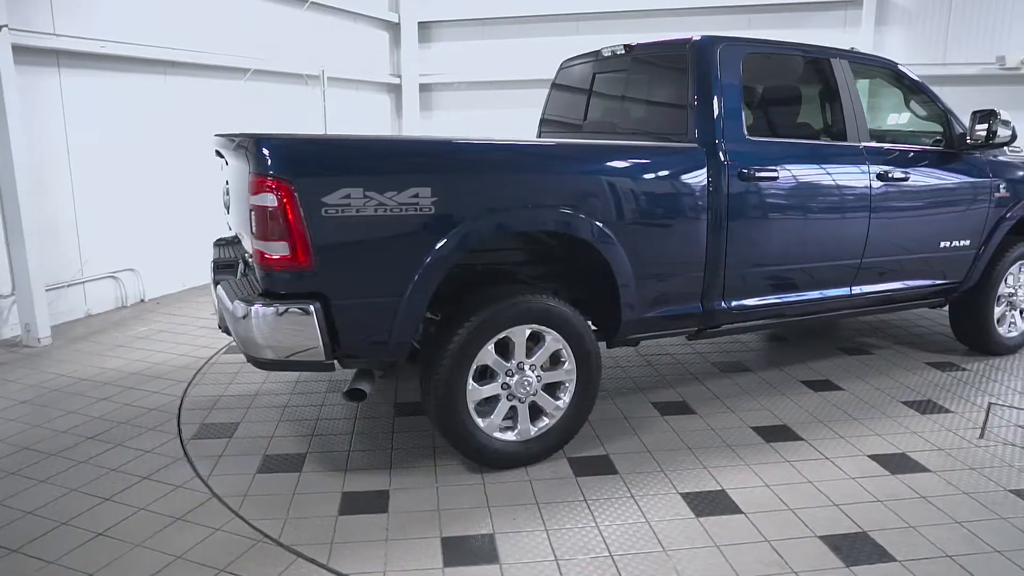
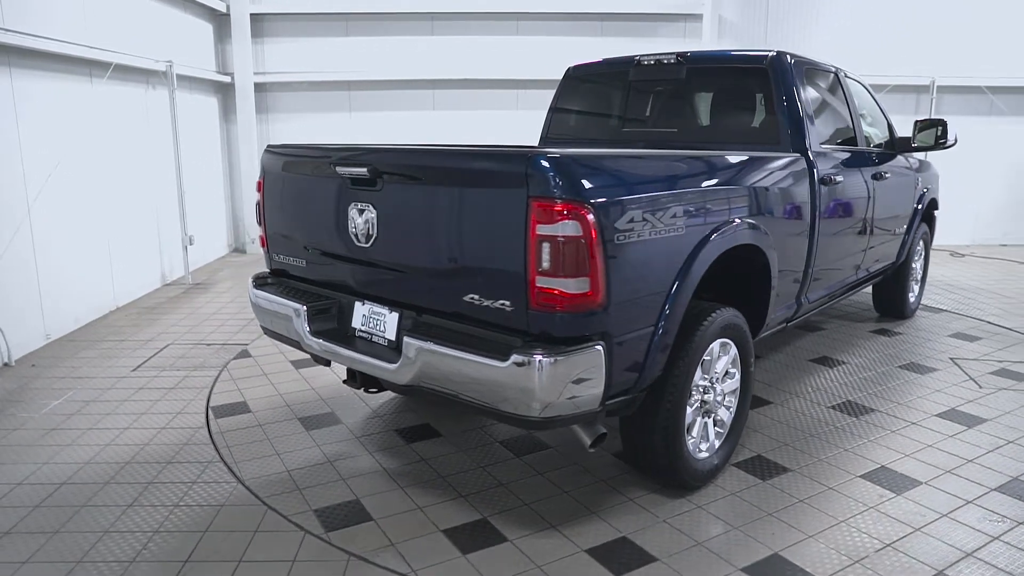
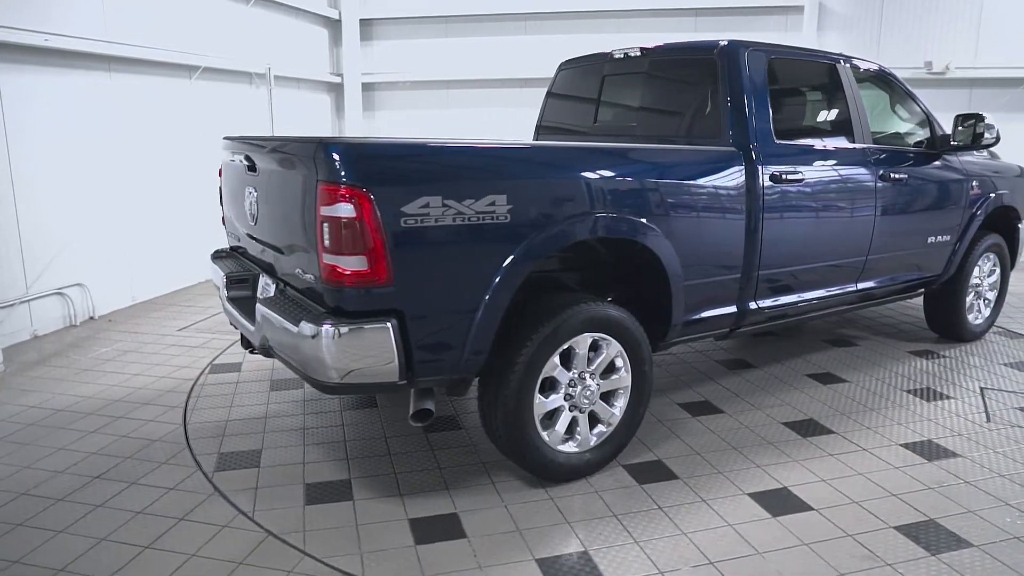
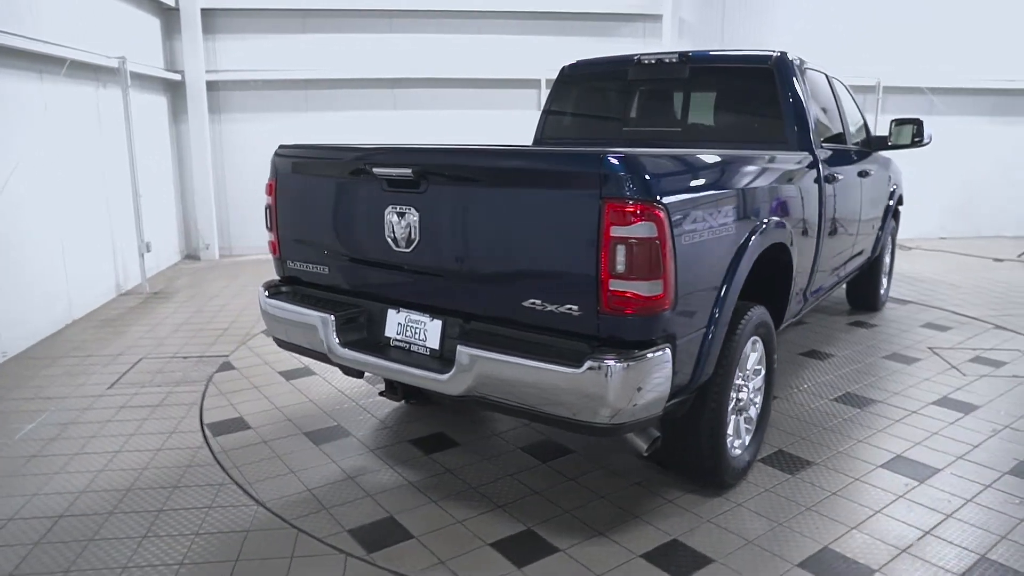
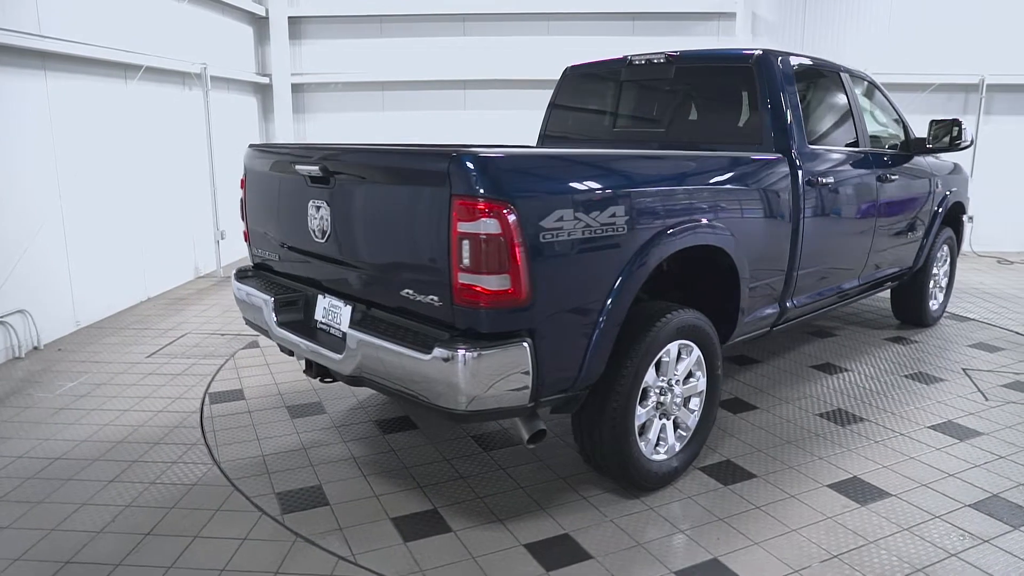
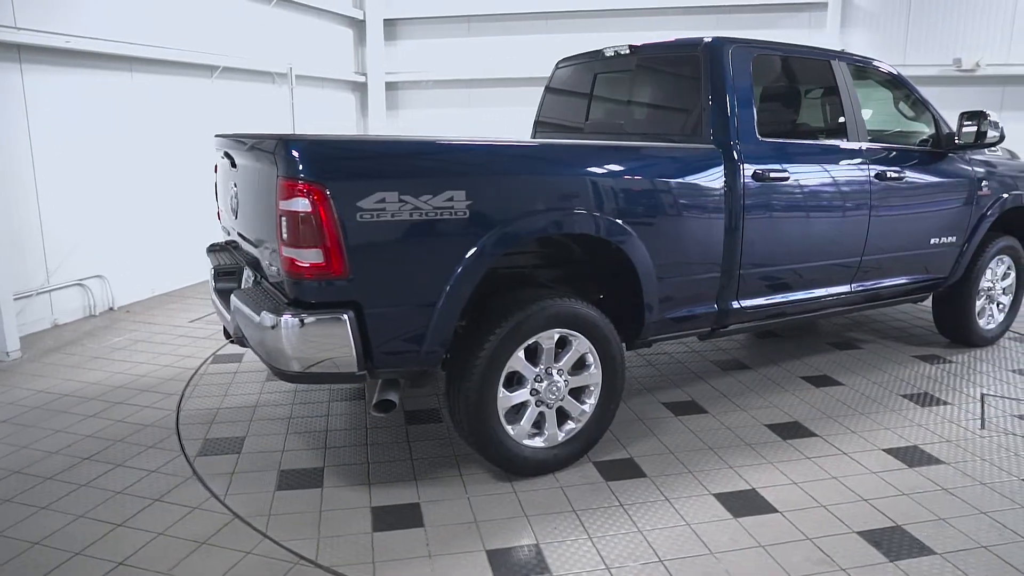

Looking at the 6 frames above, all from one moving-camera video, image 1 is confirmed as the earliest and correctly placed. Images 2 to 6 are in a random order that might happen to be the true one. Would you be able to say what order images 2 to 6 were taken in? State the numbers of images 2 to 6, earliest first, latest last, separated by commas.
6, 3, 5, 2, 4
